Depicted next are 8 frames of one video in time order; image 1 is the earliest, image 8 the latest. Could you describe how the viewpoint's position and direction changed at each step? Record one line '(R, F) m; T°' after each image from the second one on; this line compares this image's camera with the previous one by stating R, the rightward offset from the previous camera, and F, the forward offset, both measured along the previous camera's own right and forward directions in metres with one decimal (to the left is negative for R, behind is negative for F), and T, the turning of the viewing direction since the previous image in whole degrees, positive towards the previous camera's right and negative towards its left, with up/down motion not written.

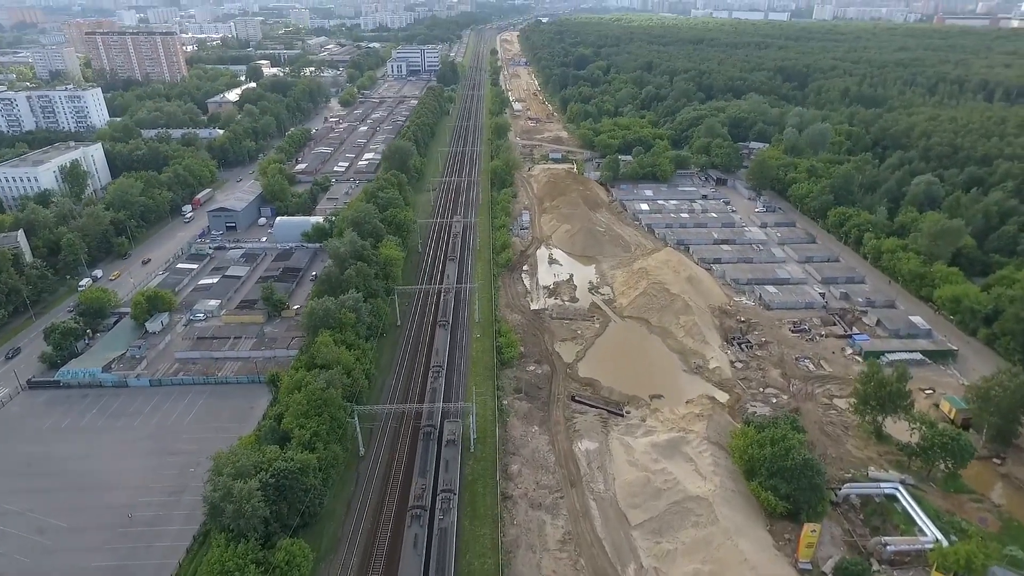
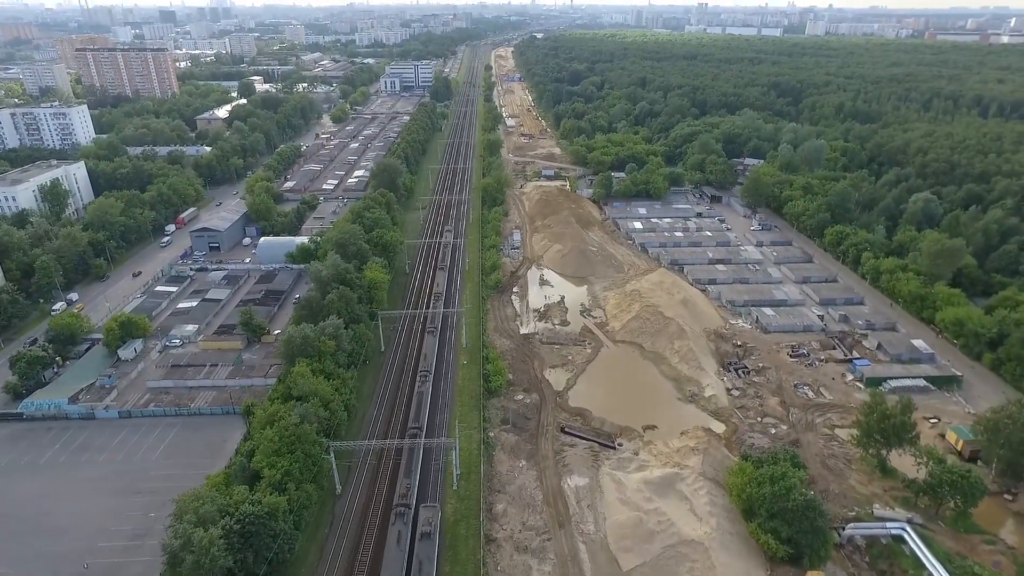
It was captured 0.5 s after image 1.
(+0.4, +0.9) m; 0°
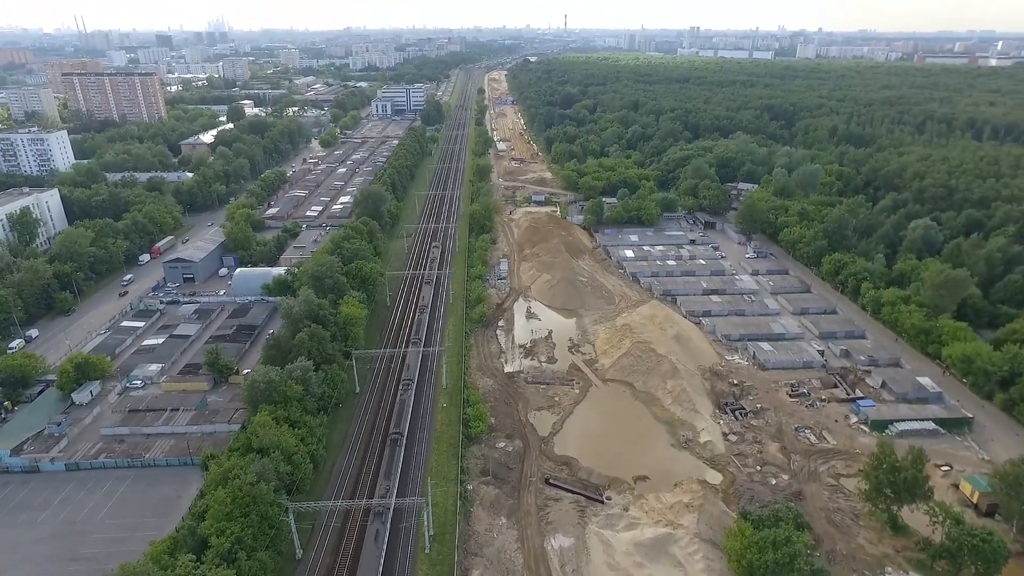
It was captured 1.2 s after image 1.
(+0.5, +1.4) m; 0°
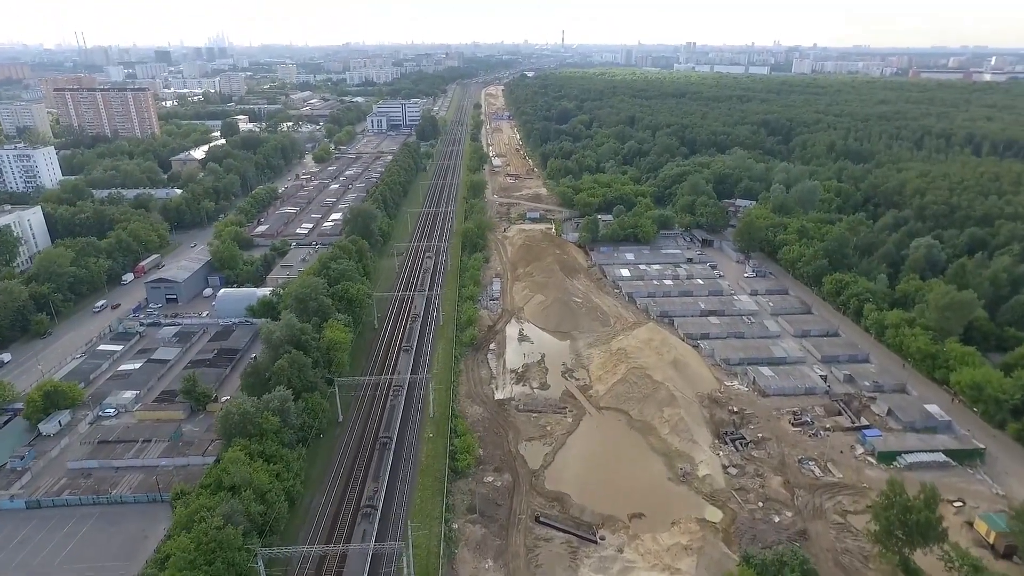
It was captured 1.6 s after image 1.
(+0.3, +1.0) m; 0°
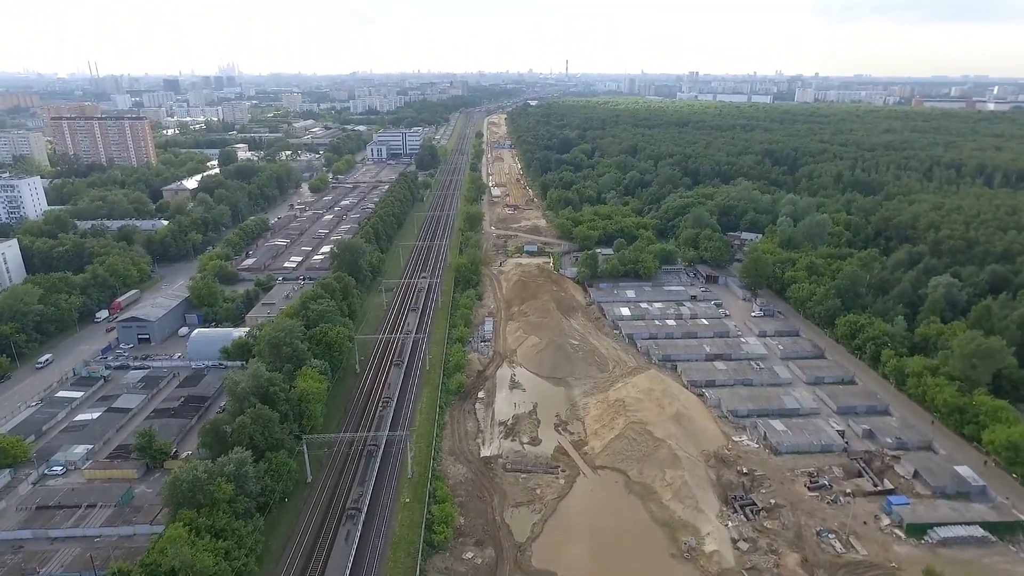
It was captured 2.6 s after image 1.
(+0.6, +1.9) m; 0°
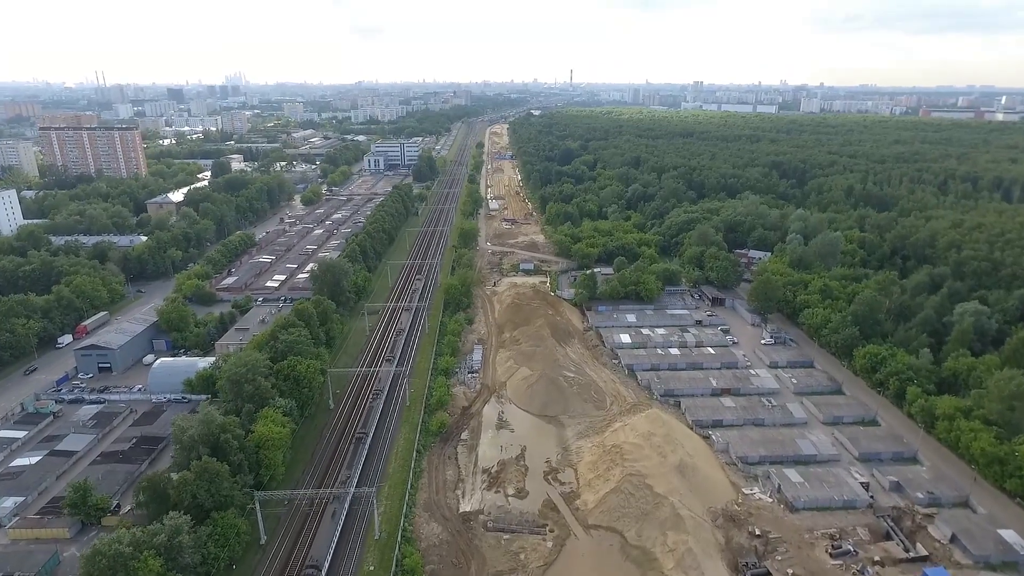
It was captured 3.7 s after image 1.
(+0.7, +2.4) m; 0°
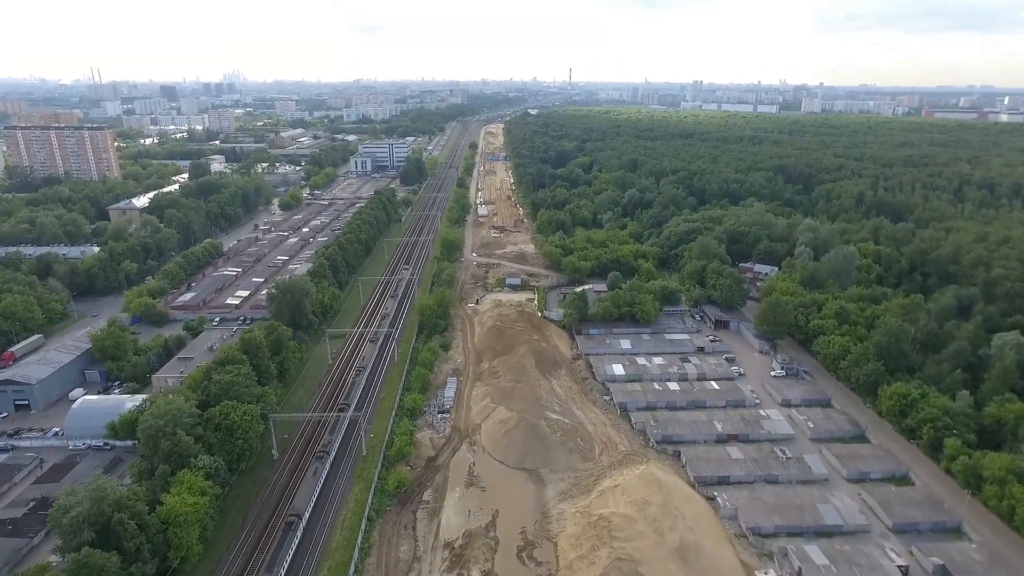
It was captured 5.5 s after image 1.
(+0.9, +3.7) m; 0°
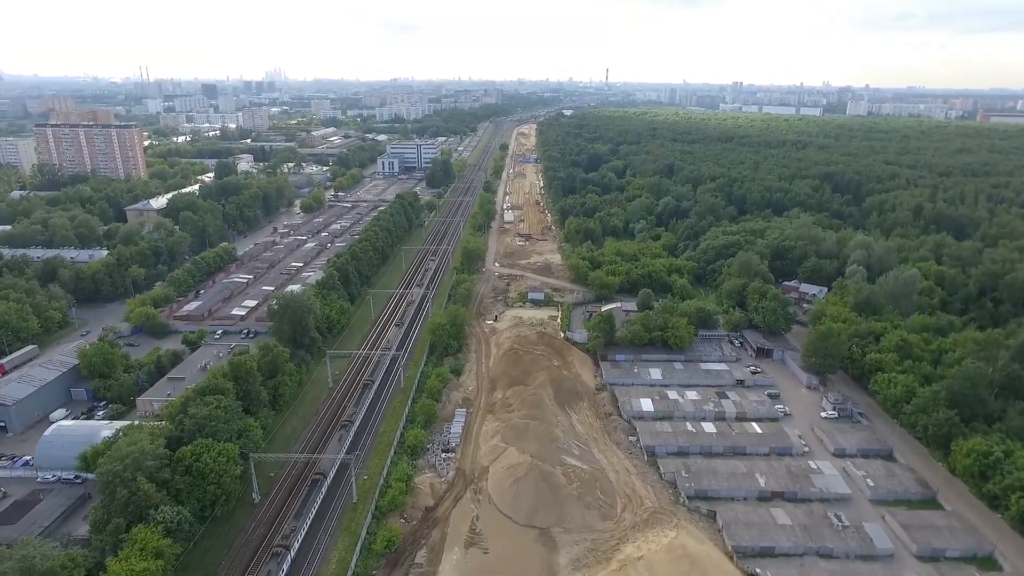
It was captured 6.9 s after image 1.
(+0.6, +2.9) m; -3°
